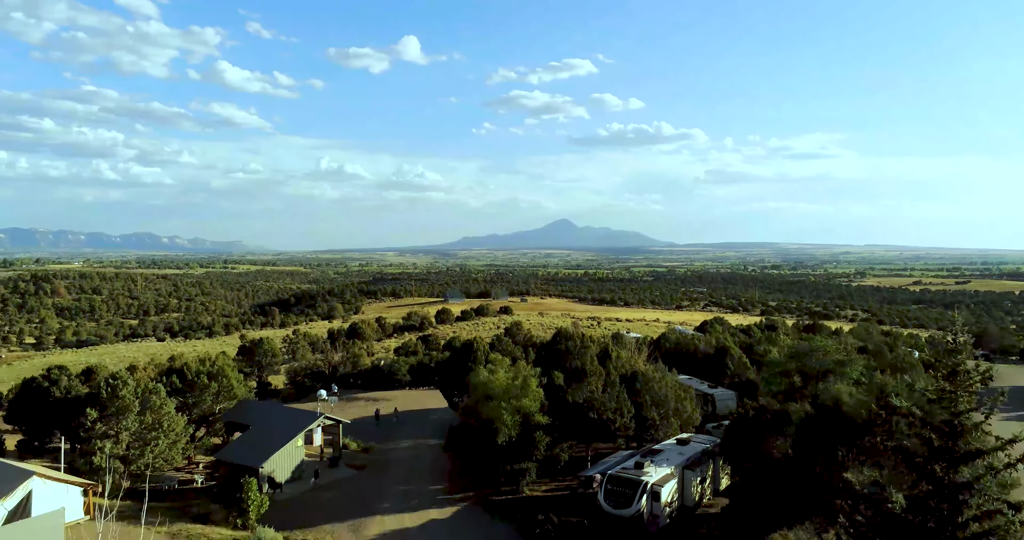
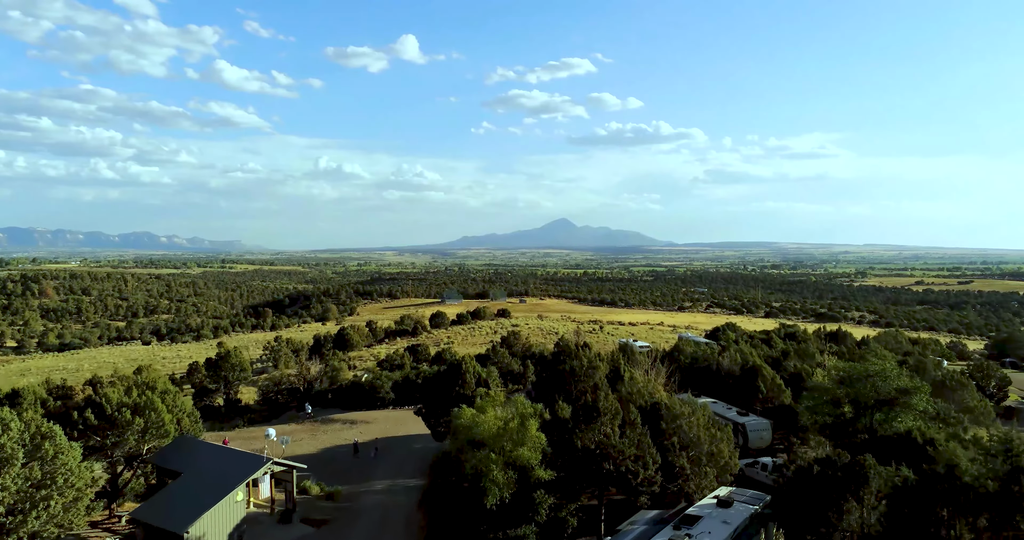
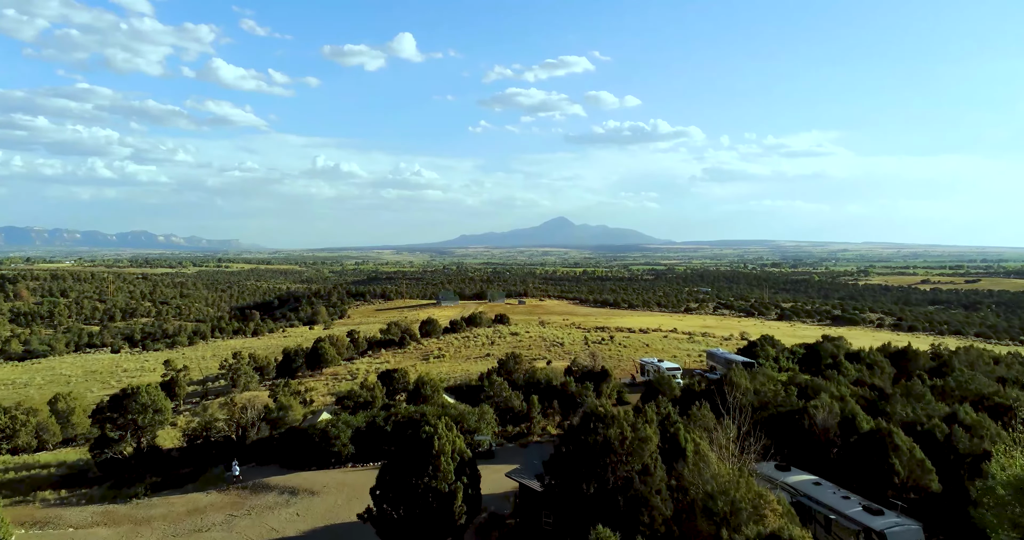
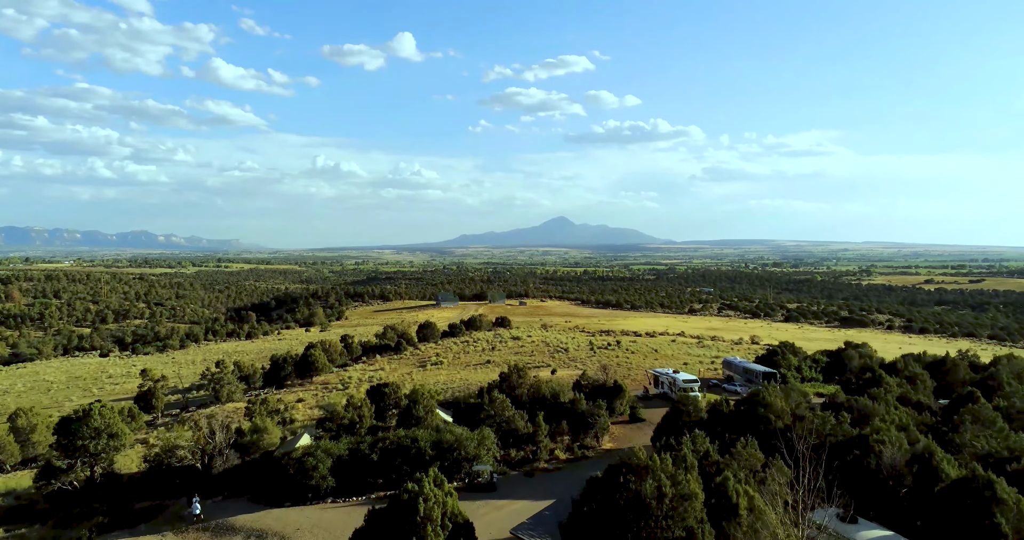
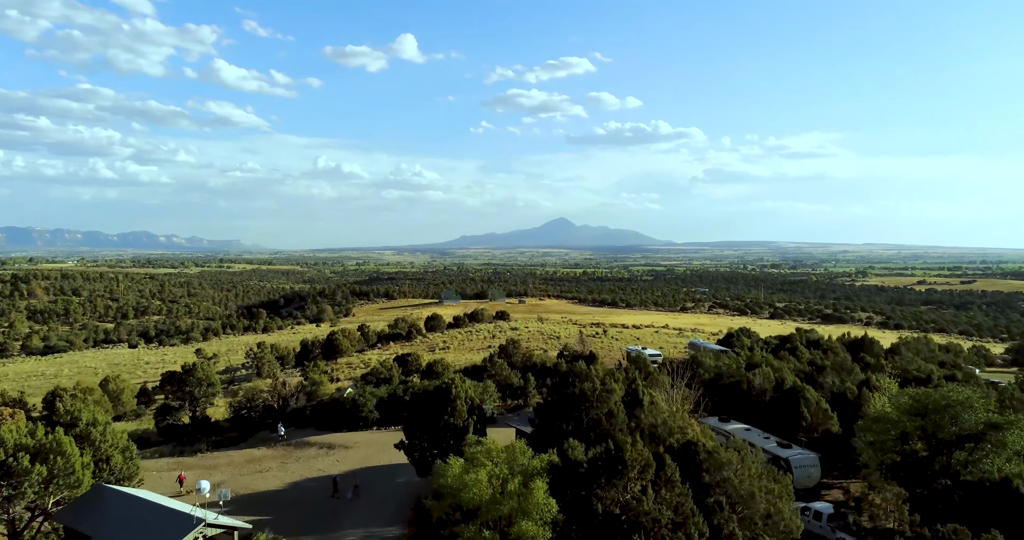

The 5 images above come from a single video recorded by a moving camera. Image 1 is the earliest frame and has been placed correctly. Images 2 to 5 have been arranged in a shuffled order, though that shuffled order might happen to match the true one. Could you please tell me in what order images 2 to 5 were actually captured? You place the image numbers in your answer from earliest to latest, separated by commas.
2, 5, 3, 4
